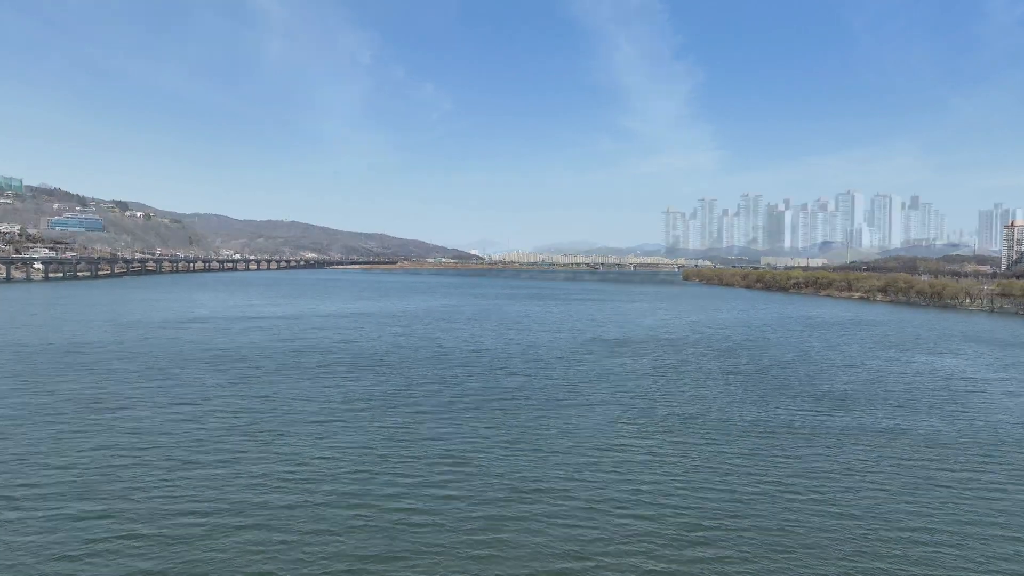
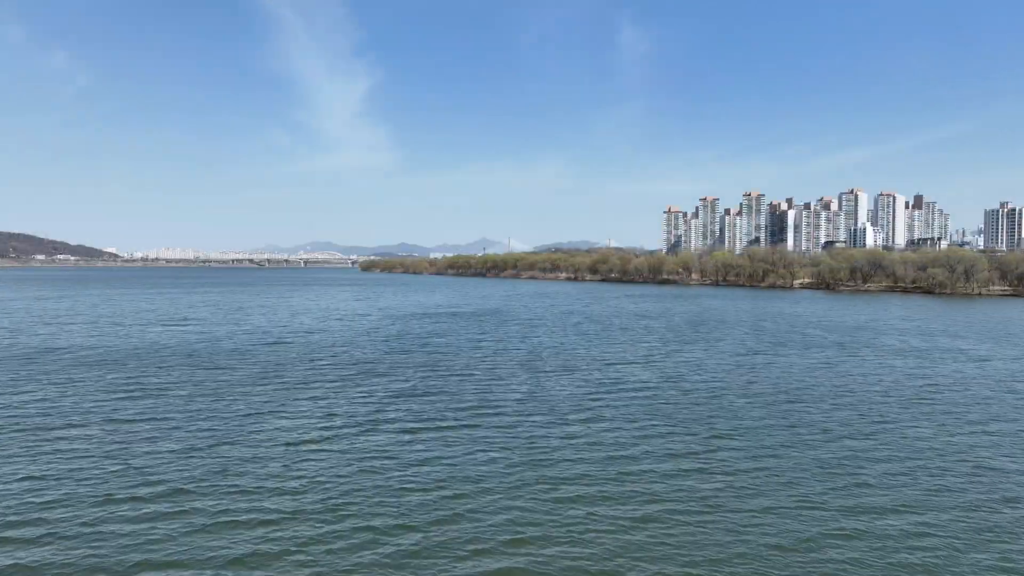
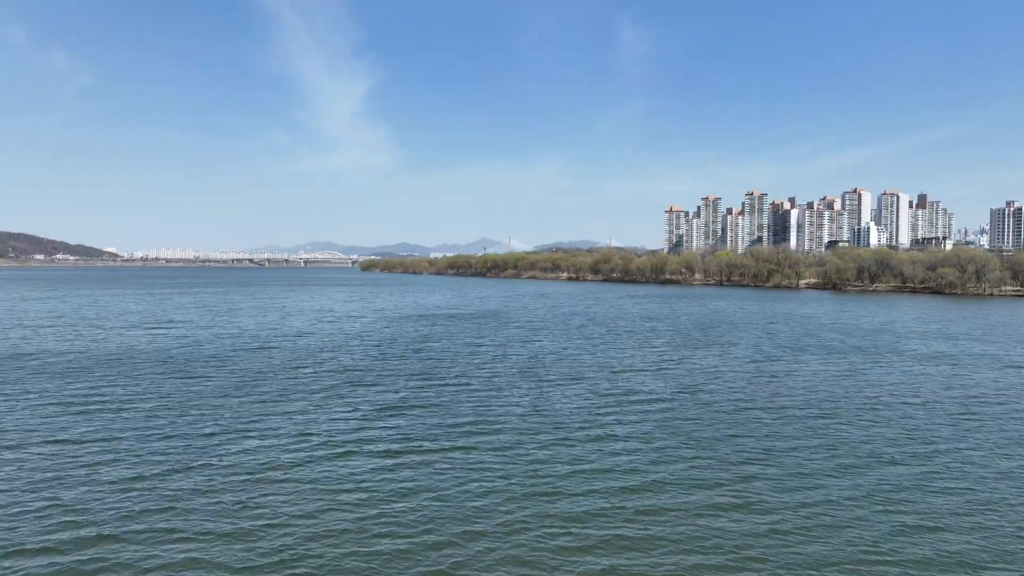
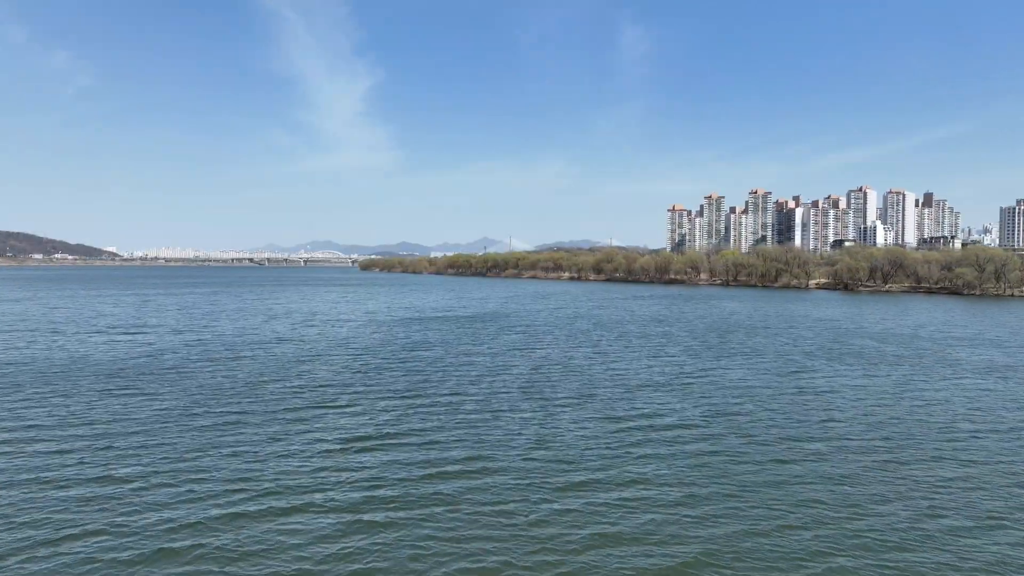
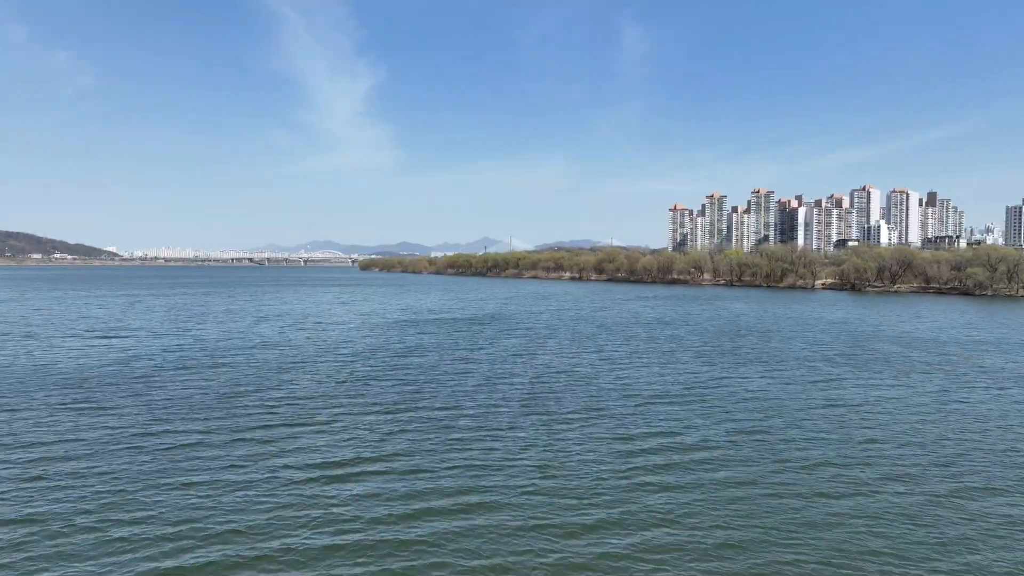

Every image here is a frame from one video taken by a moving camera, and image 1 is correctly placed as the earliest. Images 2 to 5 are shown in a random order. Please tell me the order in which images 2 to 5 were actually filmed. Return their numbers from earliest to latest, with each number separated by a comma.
2, 3, 4, 5
